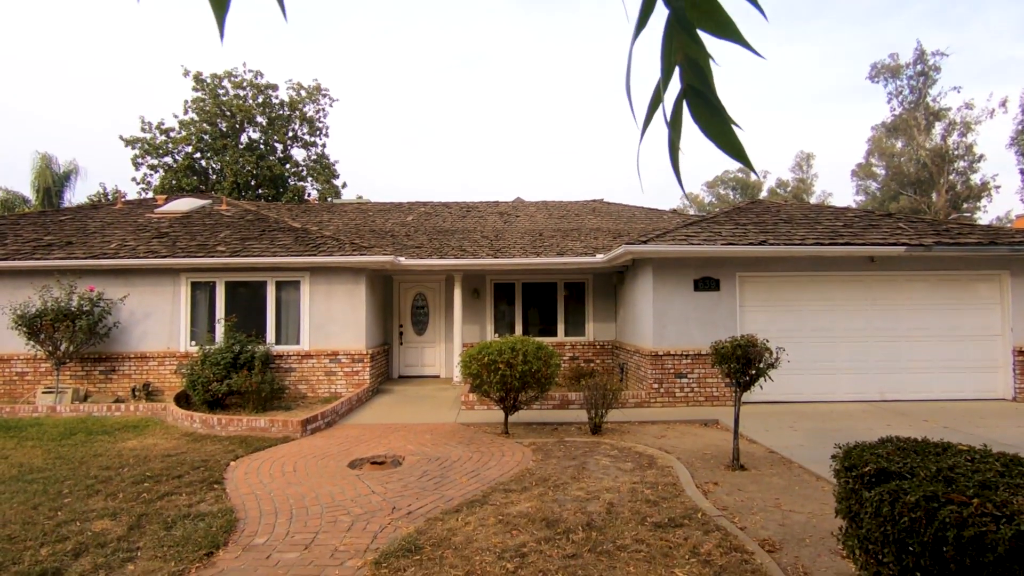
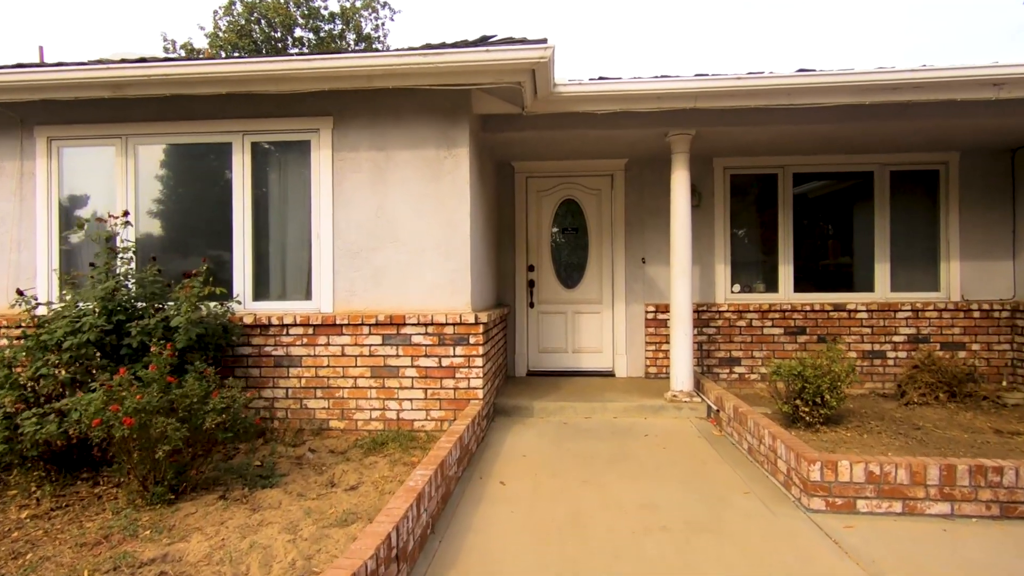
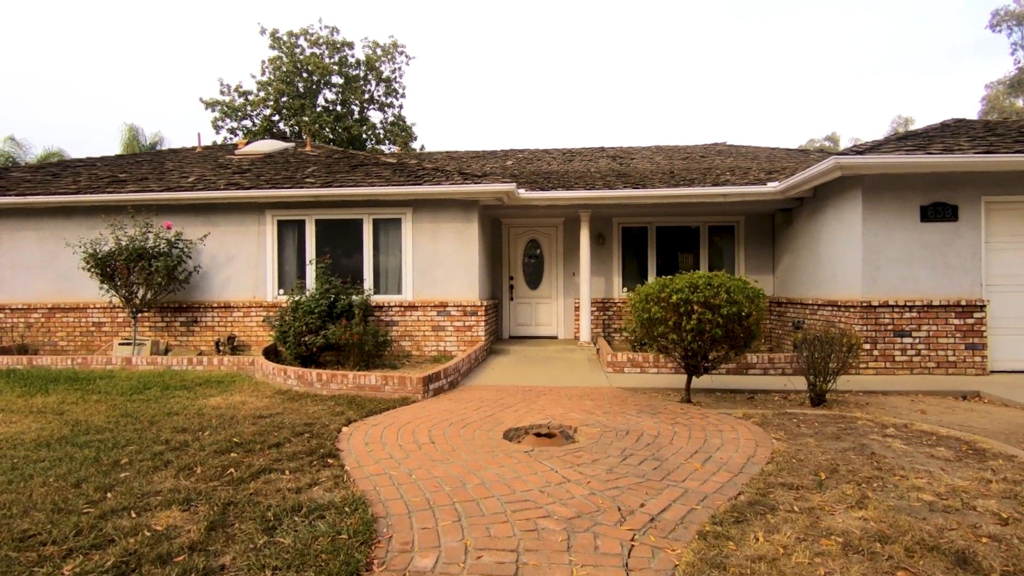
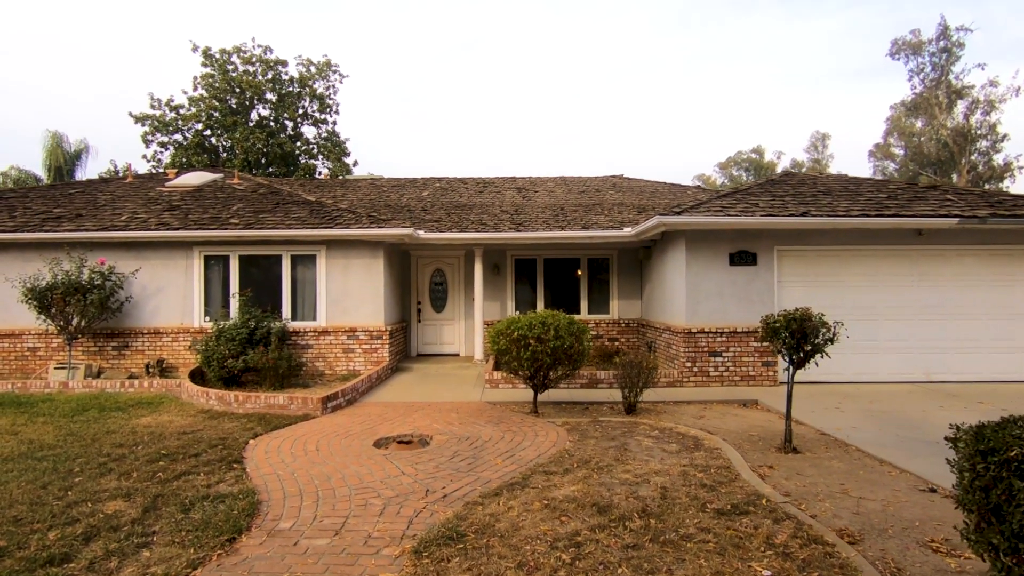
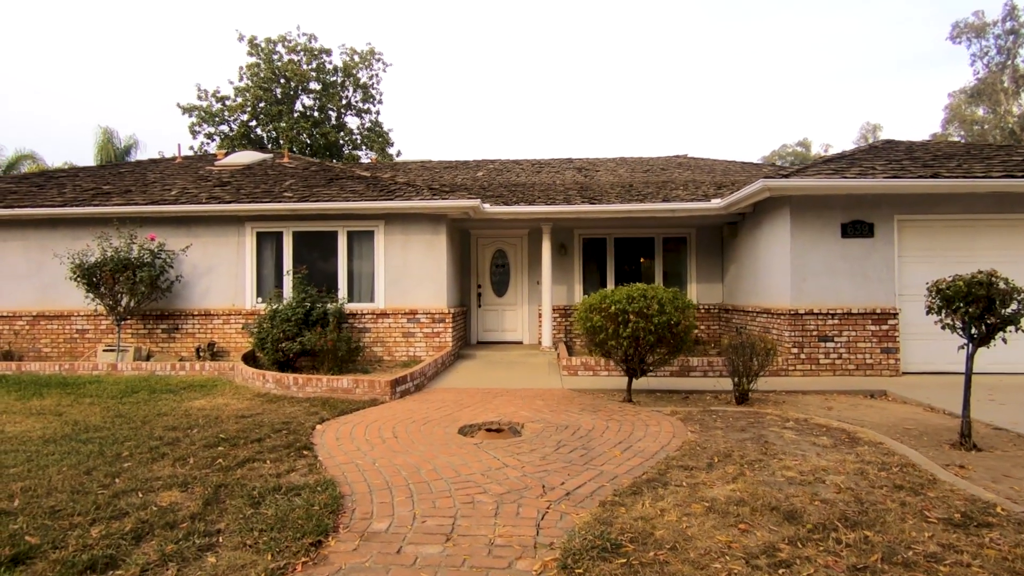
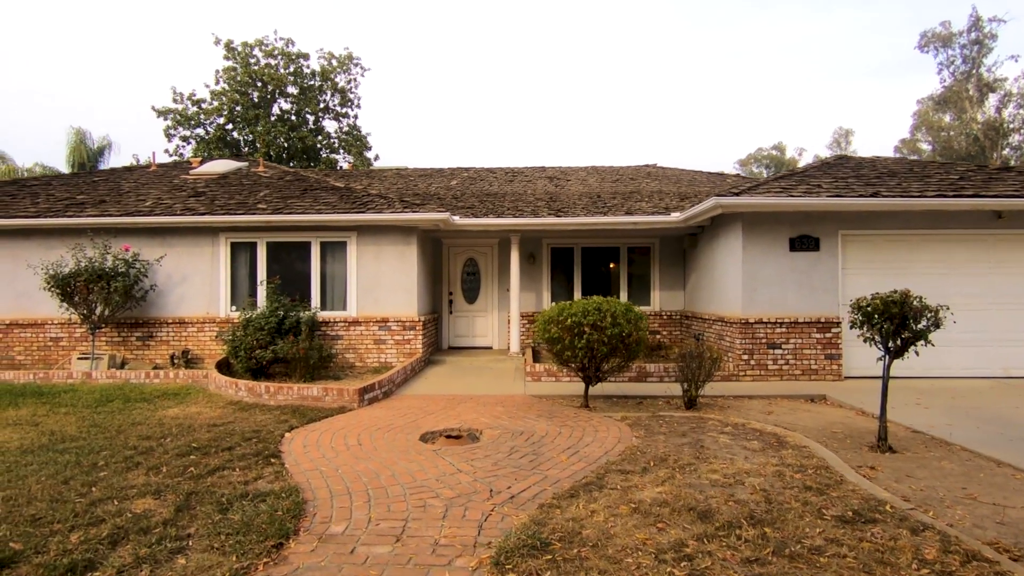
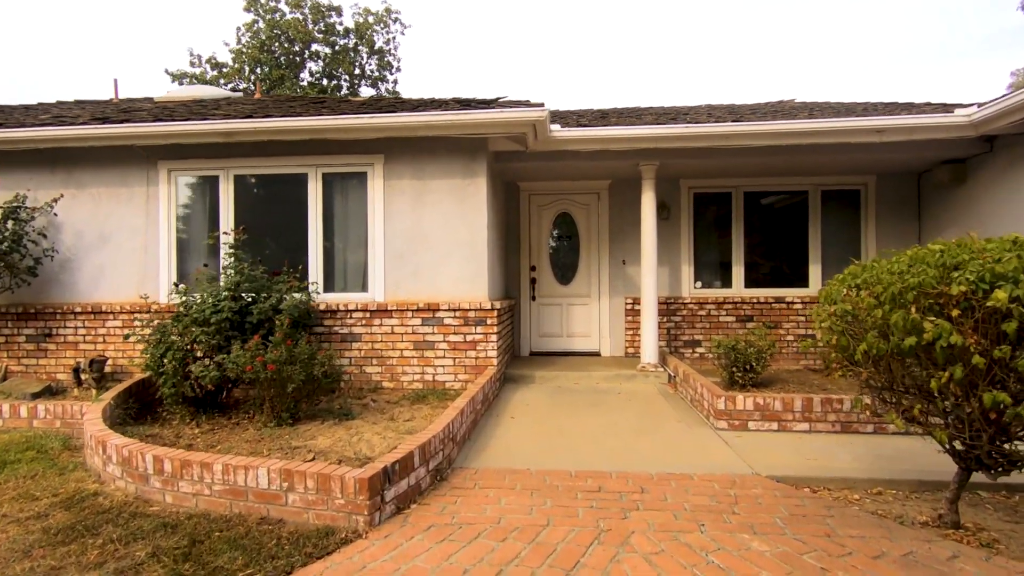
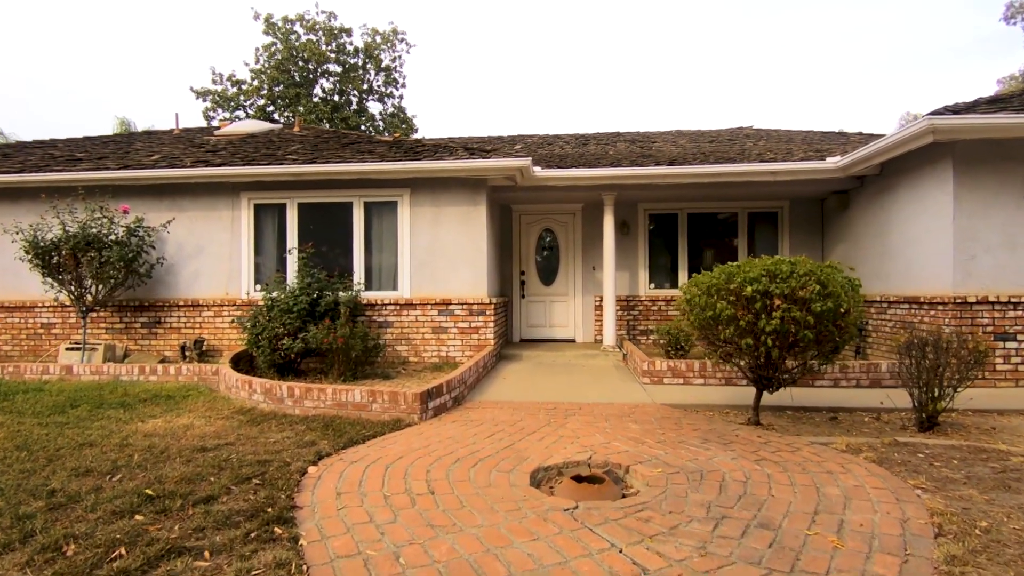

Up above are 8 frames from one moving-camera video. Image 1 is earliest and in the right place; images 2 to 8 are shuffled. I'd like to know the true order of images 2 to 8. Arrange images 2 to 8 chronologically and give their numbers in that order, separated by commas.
4, 6, 5, 3, 8, 7, 2
